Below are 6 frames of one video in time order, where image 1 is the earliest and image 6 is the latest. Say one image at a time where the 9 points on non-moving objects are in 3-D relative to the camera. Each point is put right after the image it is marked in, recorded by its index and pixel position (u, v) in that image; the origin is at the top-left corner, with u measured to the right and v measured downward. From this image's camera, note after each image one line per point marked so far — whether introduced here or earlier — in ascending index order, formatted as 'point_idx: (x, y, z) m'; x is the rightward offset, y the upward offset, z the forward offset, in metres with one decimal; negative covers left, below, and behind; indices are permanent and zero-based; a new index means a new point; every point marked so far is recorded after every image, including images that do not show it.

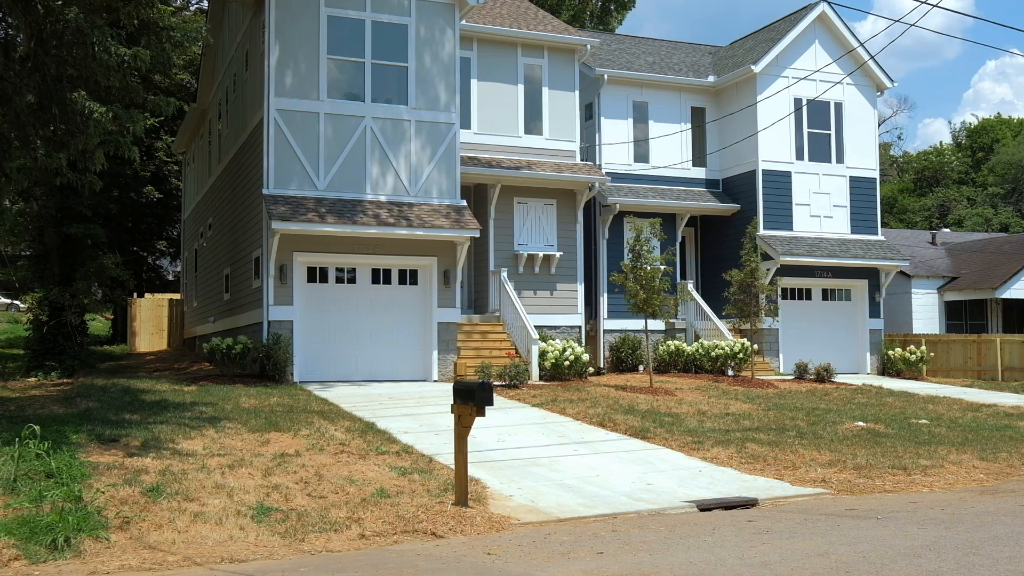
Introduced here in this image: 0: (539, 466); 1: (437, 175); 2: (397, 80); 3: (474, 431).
0: (+0.3, -1.7, +10.1) m
1: (-1.3, +2.0, +18.7) m
2: (-2.0, +3.7, +18.5) m
3: (-0.4, -1.7, +12.3) m
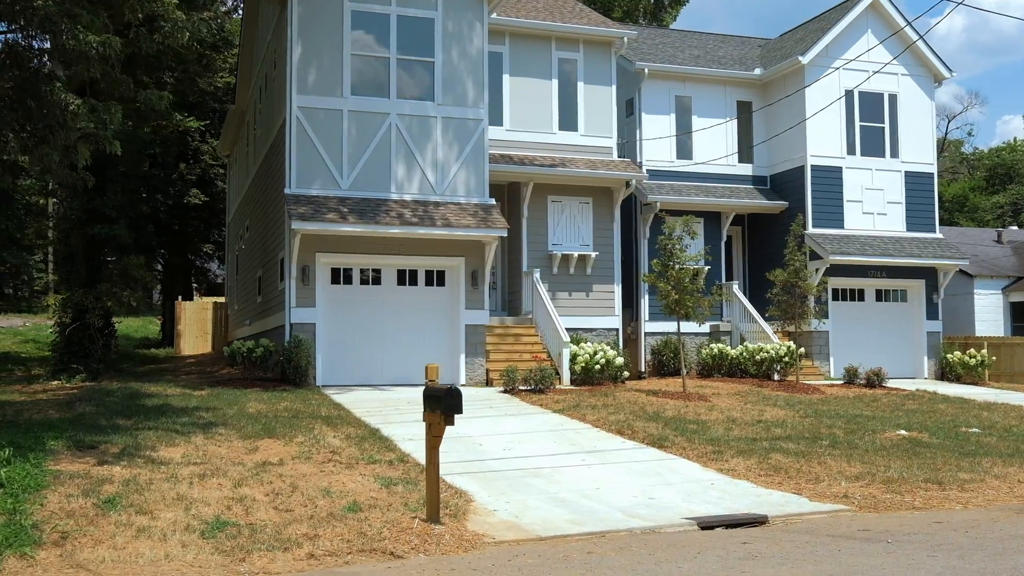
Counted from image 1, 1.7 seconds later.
0: (+0.2, -1.7, +9.5) m
1: (-0.8, +2.0, +18.2) m
2: (-1.5, +3.6, +18.0) m
3: (-0.3, -1.7, +11.7) m
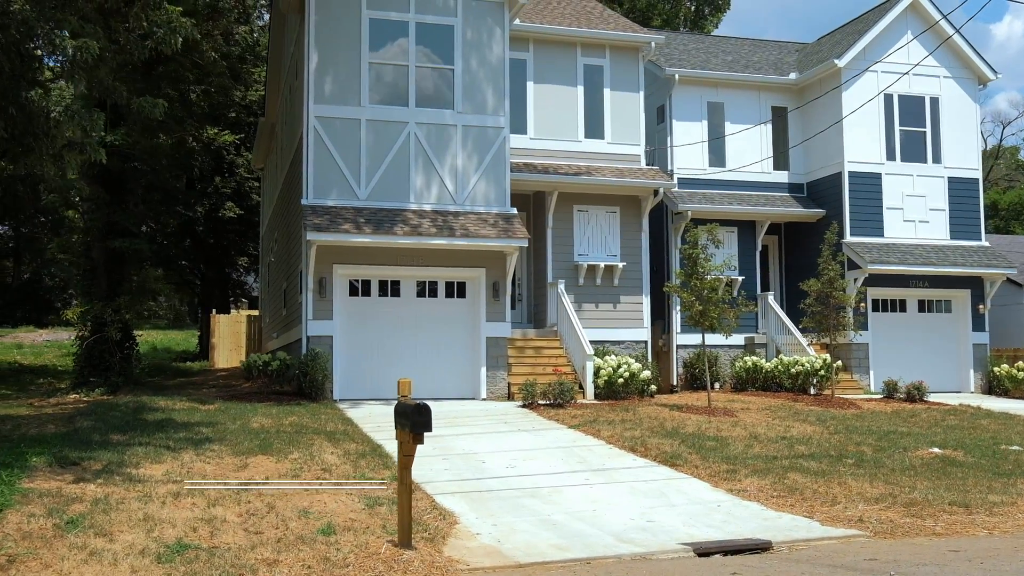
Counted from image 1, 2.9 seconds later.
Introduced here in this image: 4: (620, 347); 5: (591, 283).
0: (+0.2, -1.8, +9.0) m
1: (-0.5, +1.8, +17.8) m
2: (-1.2, +3.4, +17.7) m
3: (-0.3, -1.8, +11.2) m
4: (+2.0, -1.1, +19.6) m
5: (+1.5, +0.1, +19.8) m
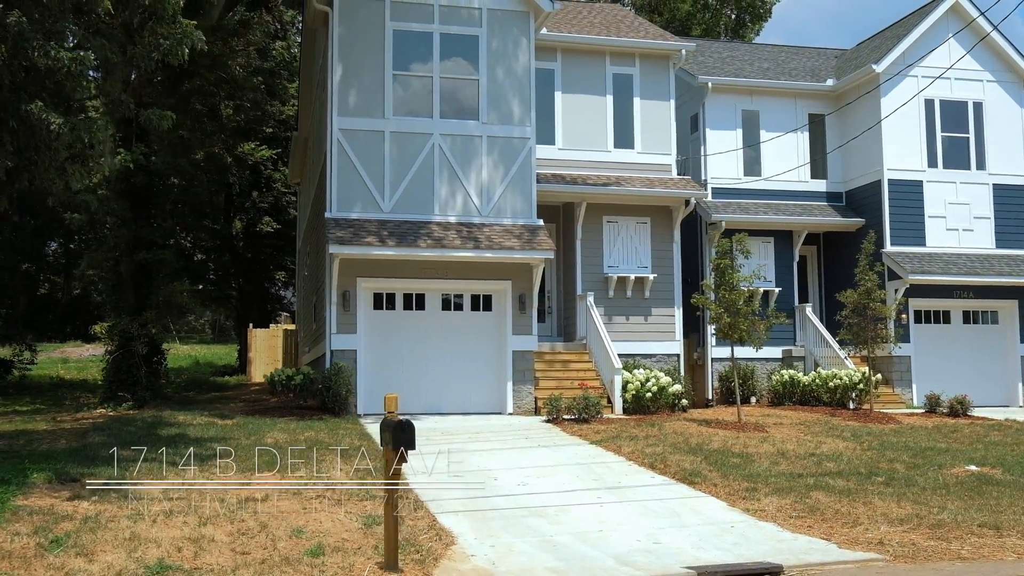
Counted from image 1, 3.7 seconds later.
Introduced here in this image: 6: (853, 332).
0: (+0.2, -1.9, +8.7) m
1: (0.0, +1.5, +17.6) m
2: (-0.8, +3.2, +17.5) m
3: (-0.1, -1.9, +10.9) m
4: (+2.6, -1.3, +19.2) m
5: (+2.0, -0.1, +19.5) m
6: (+5.9, -0.8, +18.2) m
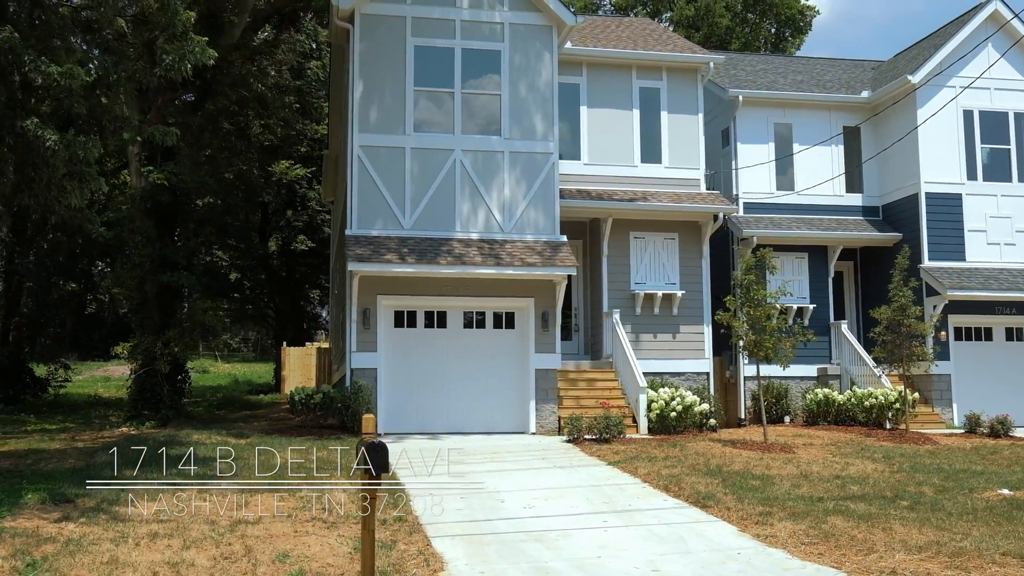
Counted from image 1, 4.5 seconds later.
0: (+0.2, -2.0, +8.4) m
1: (+0.4, +1.3, +17.3) m
2: (-0.4, +2.9, +17.3) m
3: (0.0, -2.1, +10.6) m
4: (+3.0, -1.6, +18.8) m
5: (+2.5, -0.4, +19.1) m
6: (+6.3, -1.0, +17.7) m
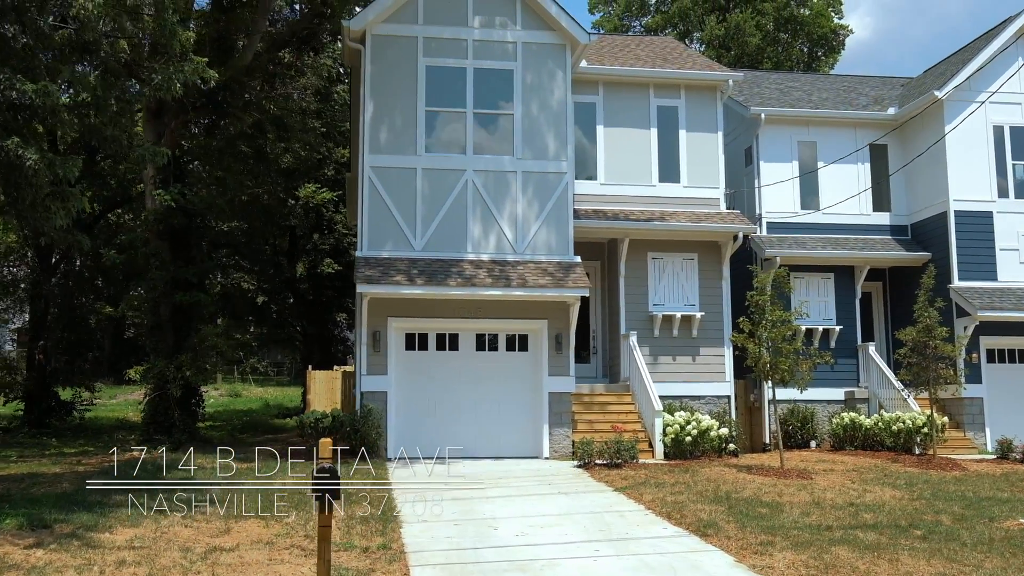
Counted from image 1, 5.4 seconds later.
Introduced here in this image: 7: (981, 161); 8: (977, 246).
0: (+0.1, -2.2, +8.1) m
1: (+0.6, +0.9, +17.0) m
2: (-0.2, +2.6, +17.1) m
3: (-0.1, -2.3, +10.3) m
4: (+3.3, -2.0, +18.4) m
5: (+2.8, -0.8, +18.7) m
6: (+6.6, -1.4, +17.1) m
7: (+8.9, +2.4, +20.0) m
8: (+8.7, +0.8, +19.7) m
